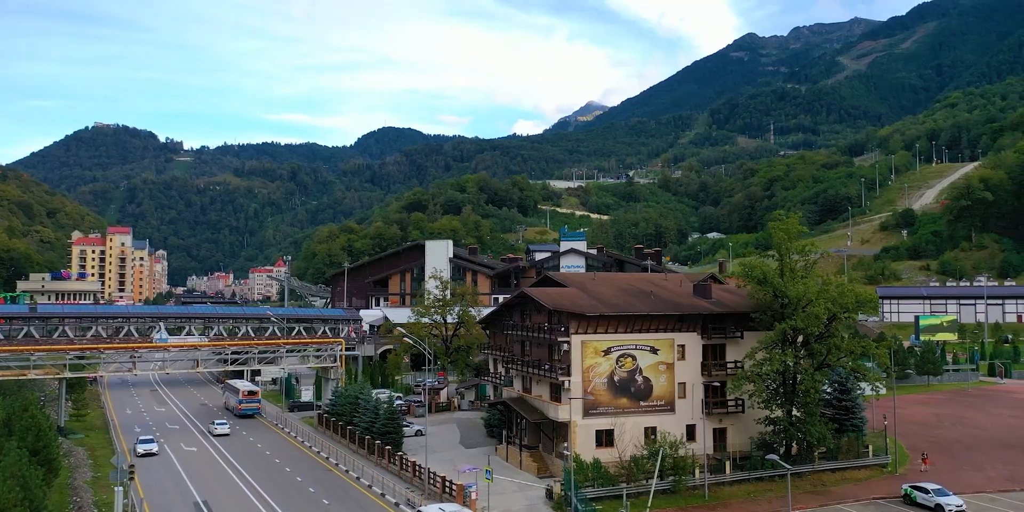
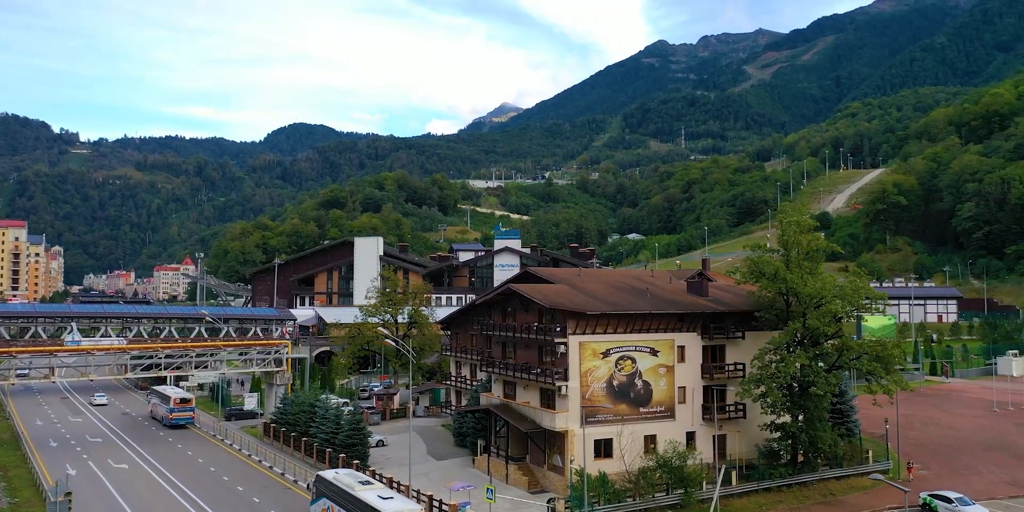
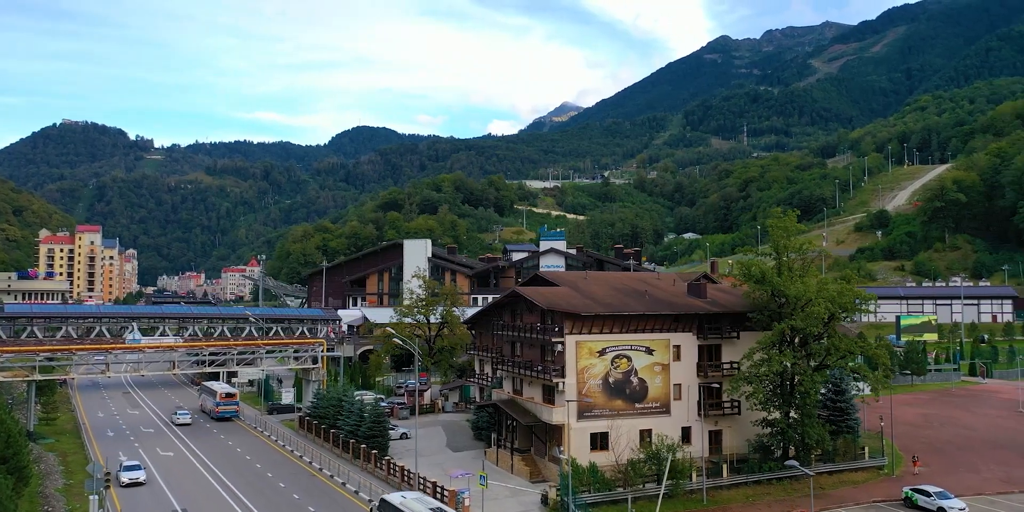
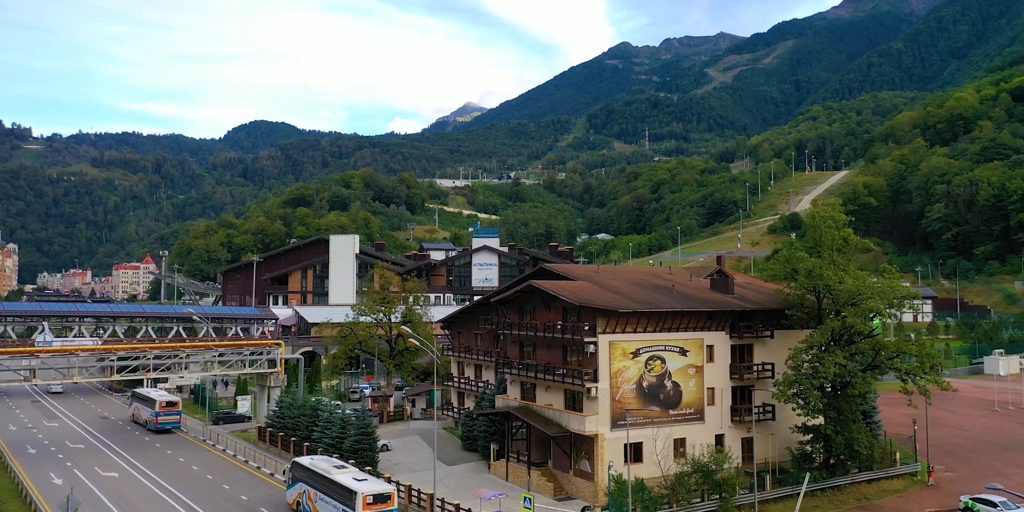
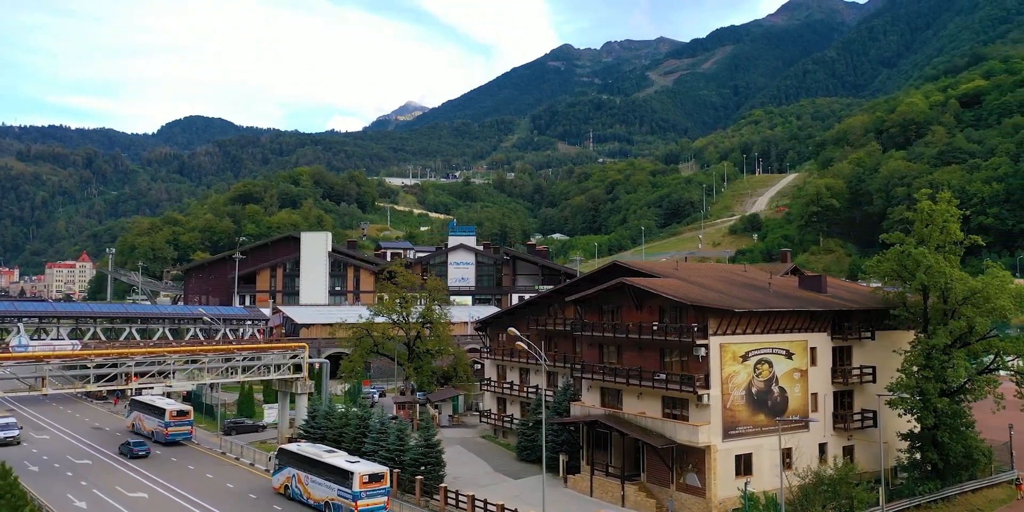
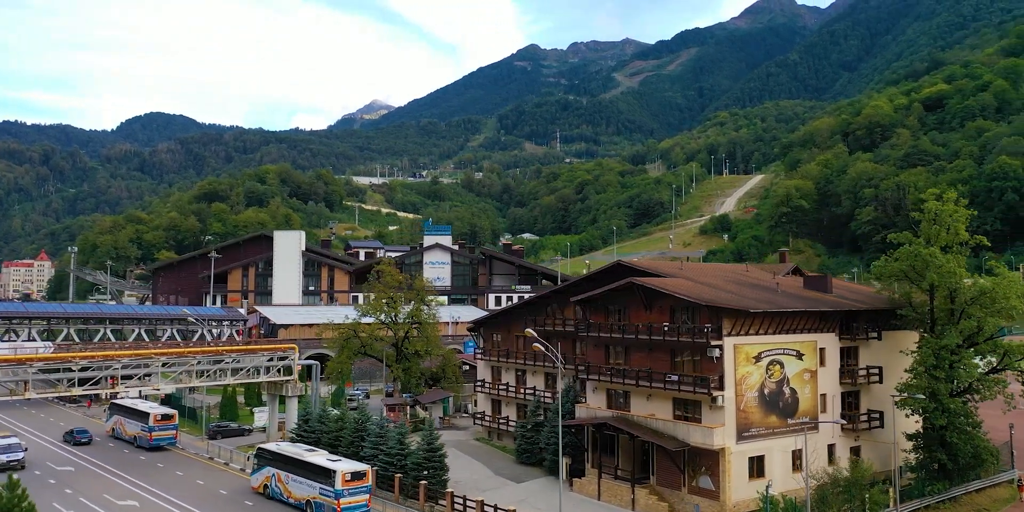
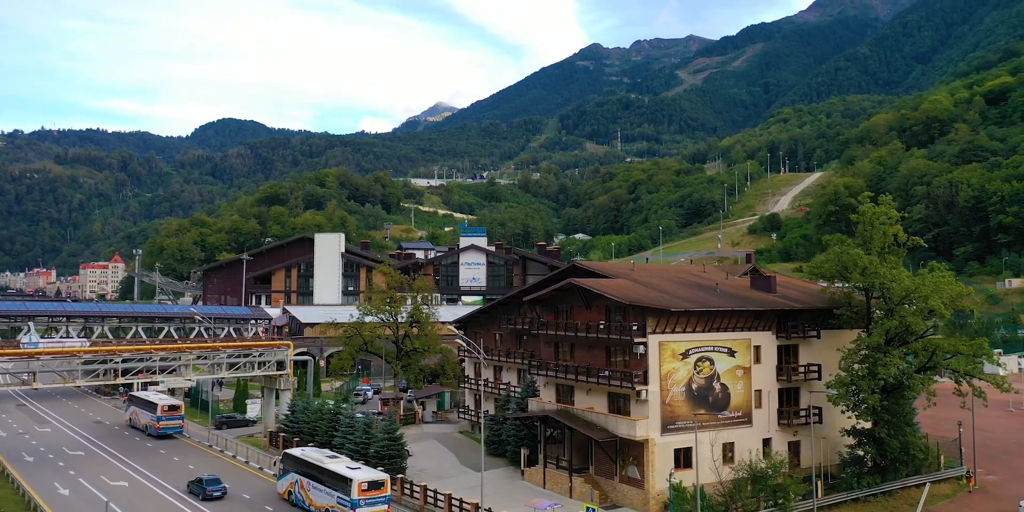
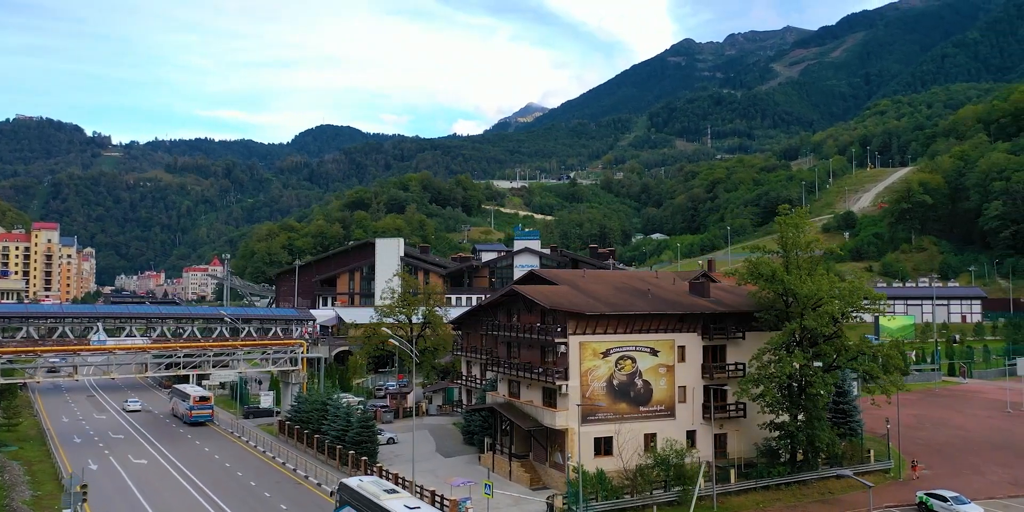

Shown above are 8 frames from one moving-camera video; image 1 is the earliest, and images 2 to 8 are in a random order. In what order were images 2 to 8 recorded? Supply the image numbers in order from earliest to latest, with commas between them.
3, 8, 2, 4, 7, 5, 6
